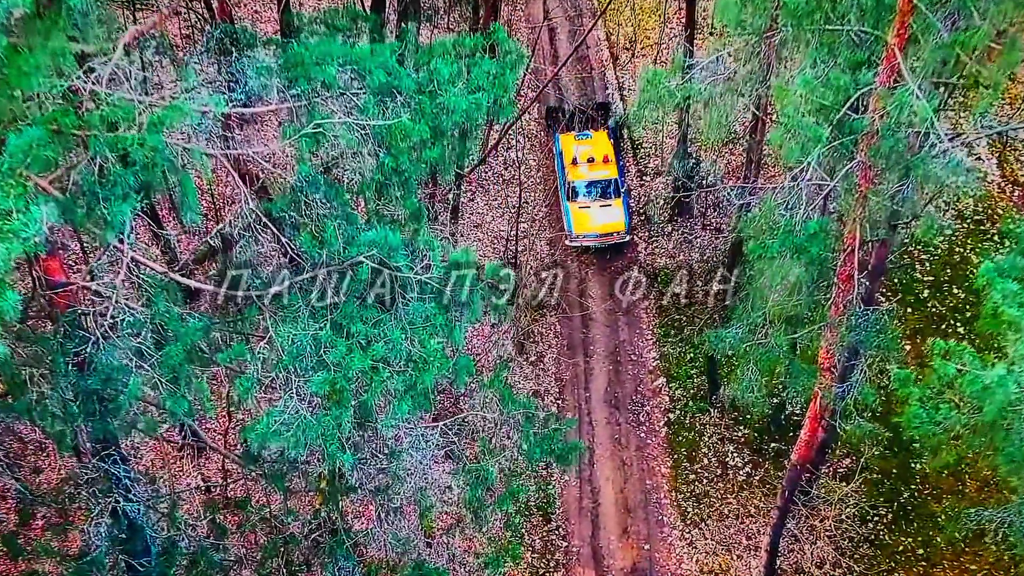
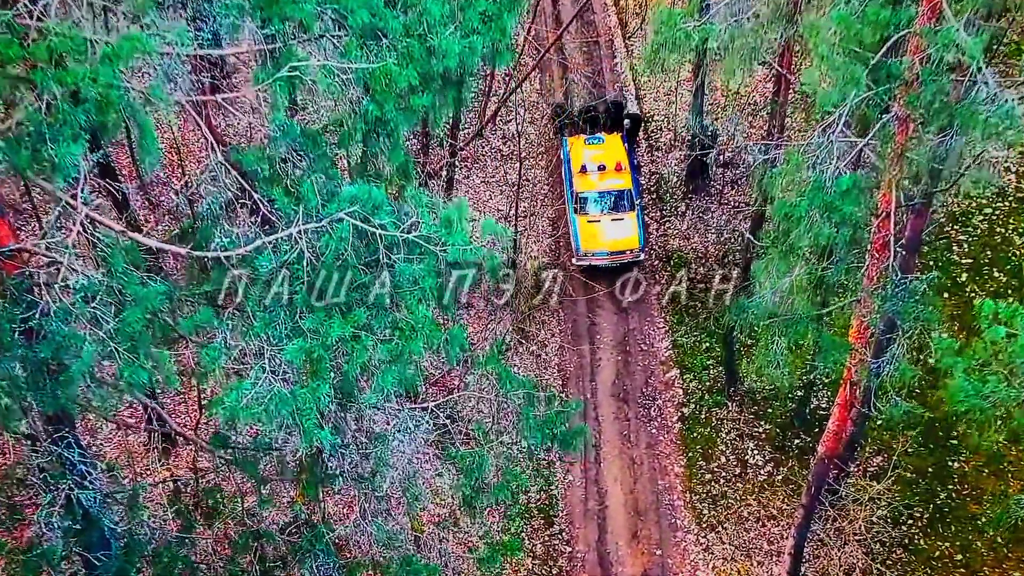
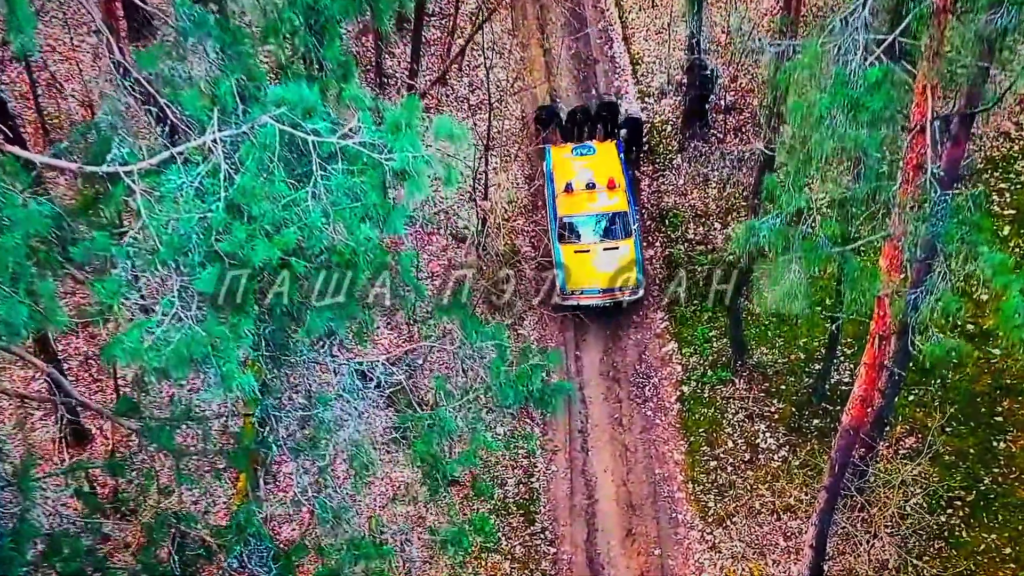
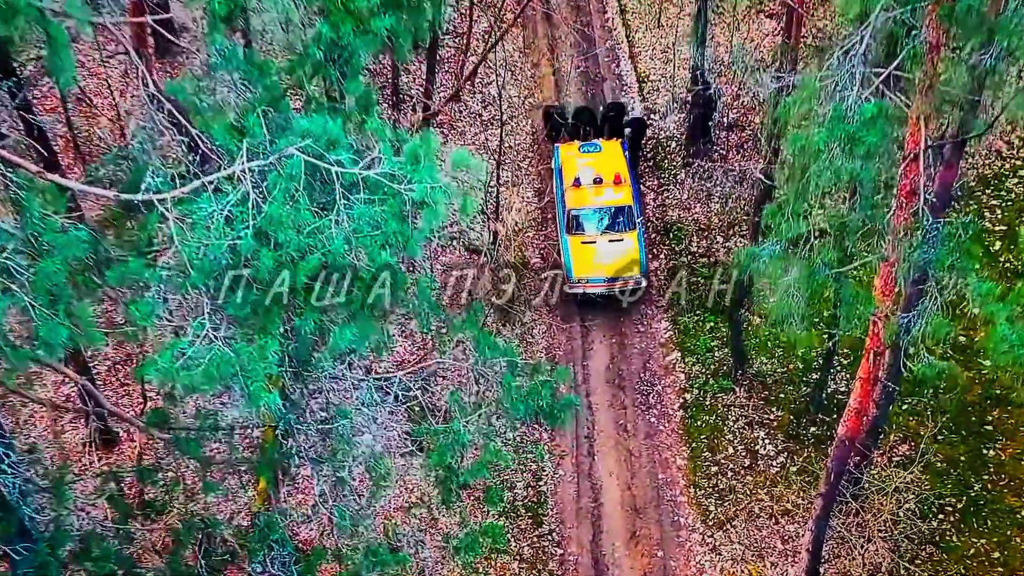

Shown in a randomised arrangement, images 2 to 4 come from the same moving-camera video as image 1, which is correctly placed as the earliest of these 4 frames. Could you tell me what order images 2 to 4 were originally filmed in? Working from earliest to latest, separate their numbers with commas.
2, 4, 3
